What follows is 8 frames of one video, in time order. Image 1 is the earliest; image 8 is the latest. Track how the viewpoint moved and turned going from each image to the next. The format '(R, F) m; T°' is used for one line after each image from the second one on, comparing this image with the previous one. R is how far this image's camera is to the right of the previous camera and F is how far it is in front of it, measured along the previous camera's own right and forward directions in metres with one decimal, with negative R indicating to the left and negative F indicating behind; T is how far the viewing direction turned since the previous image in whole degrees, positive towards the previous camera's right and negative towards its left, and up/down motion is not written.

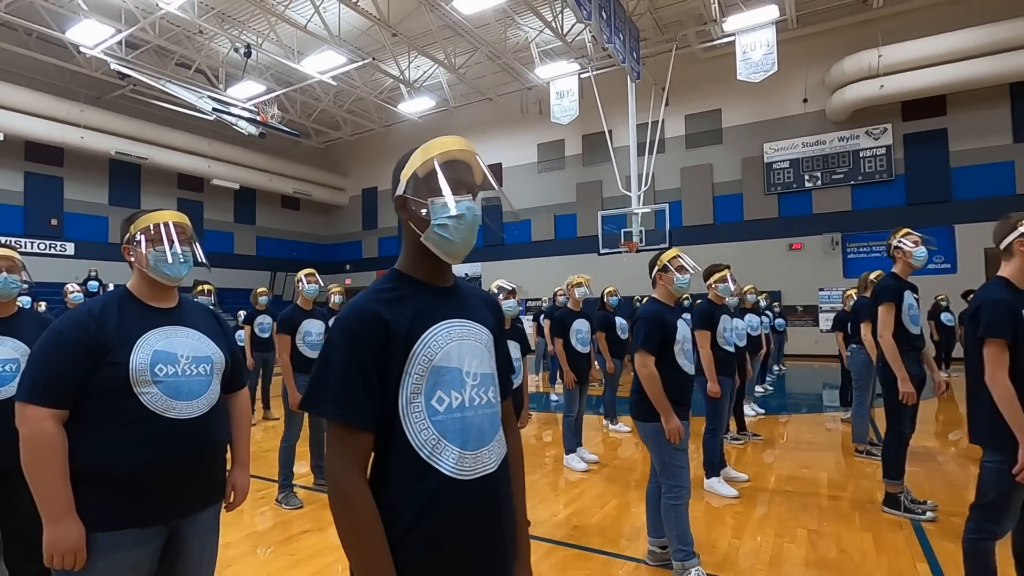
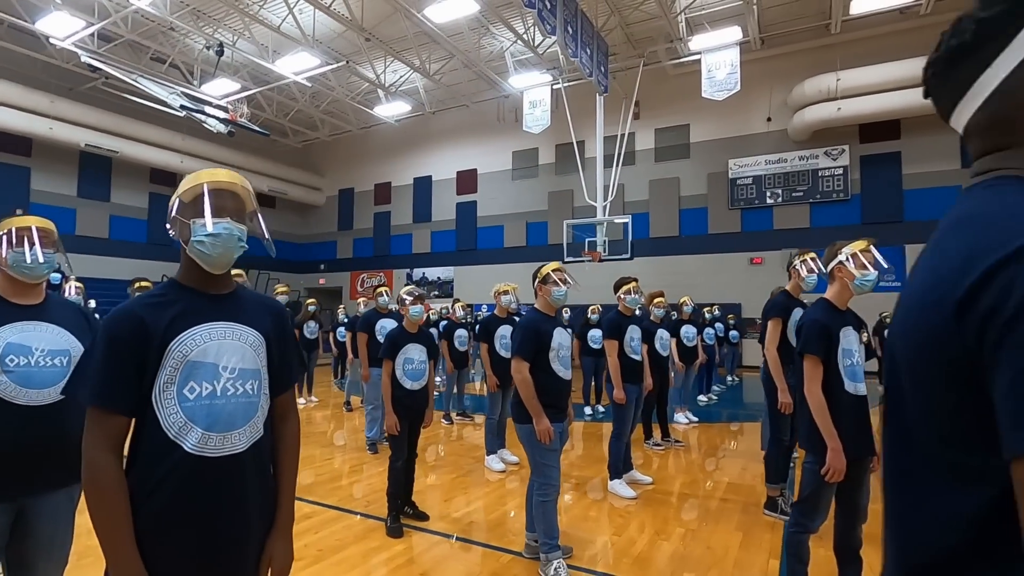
(+0.5, -0.2) m; +2°
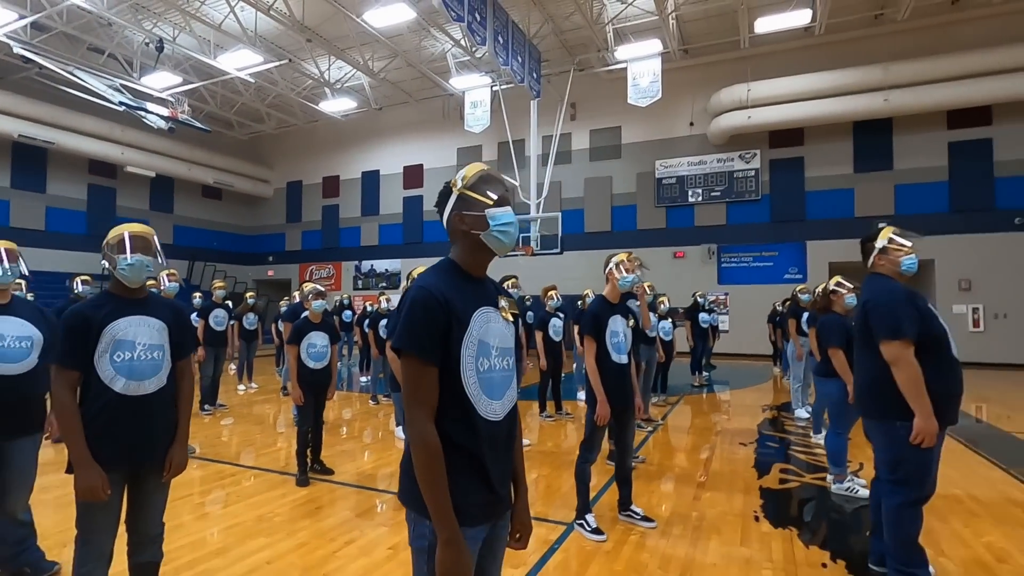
(+0.6, -0.8) m; +4°
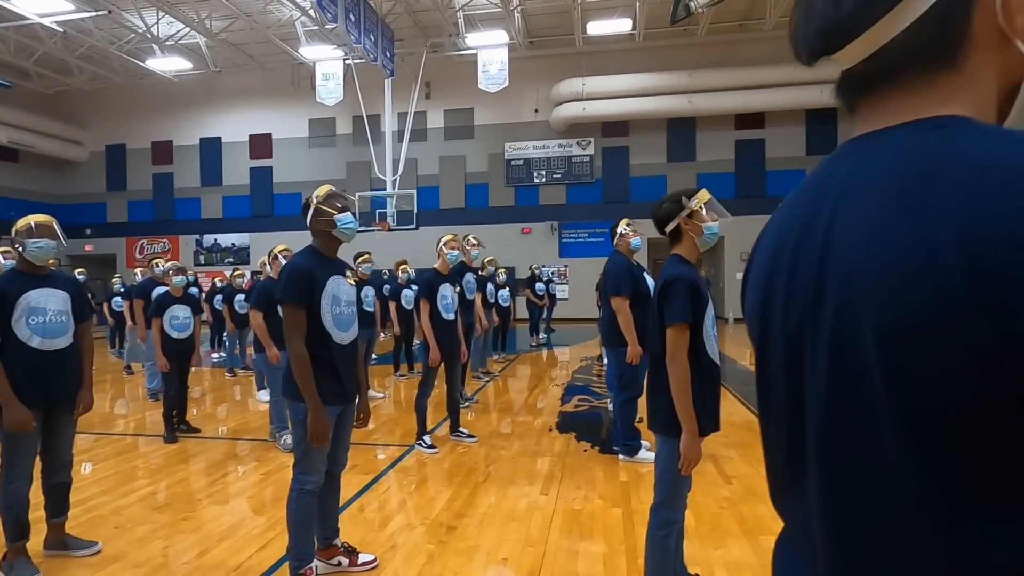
(+0.1, -0.9) m; +15°
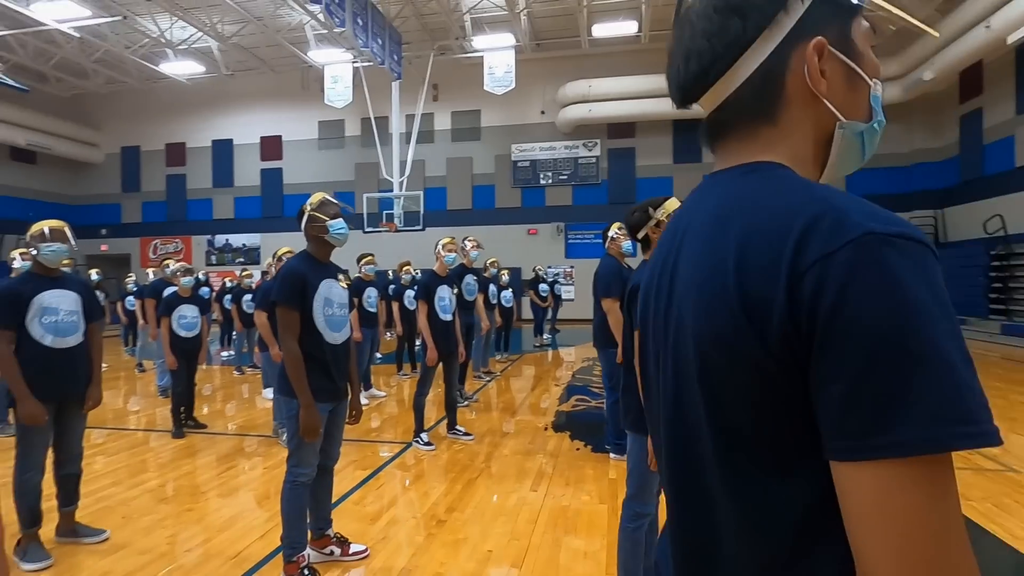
(+0.1, -0.1) m; -1°
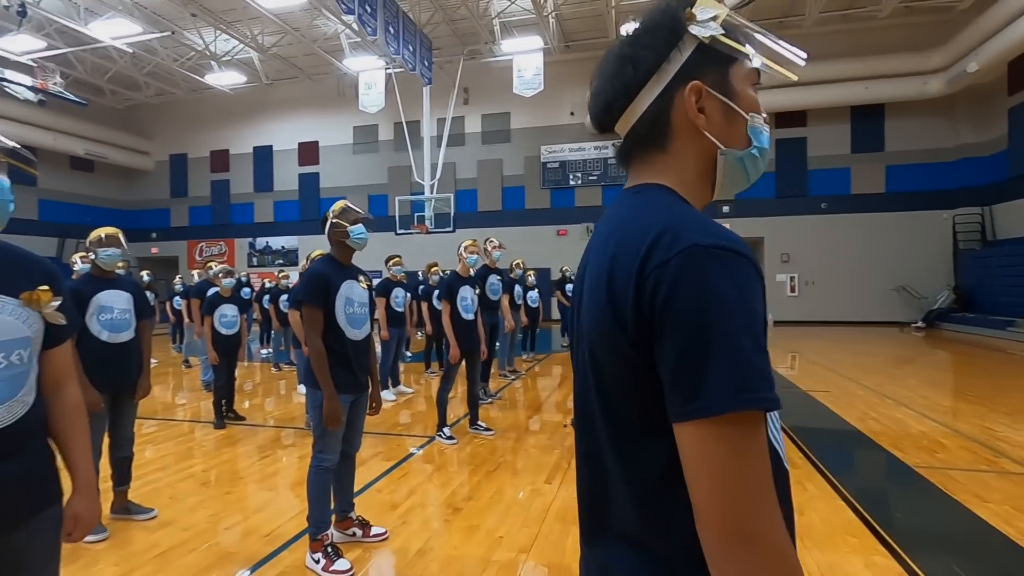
(+0.1, -0.1) m; -4°
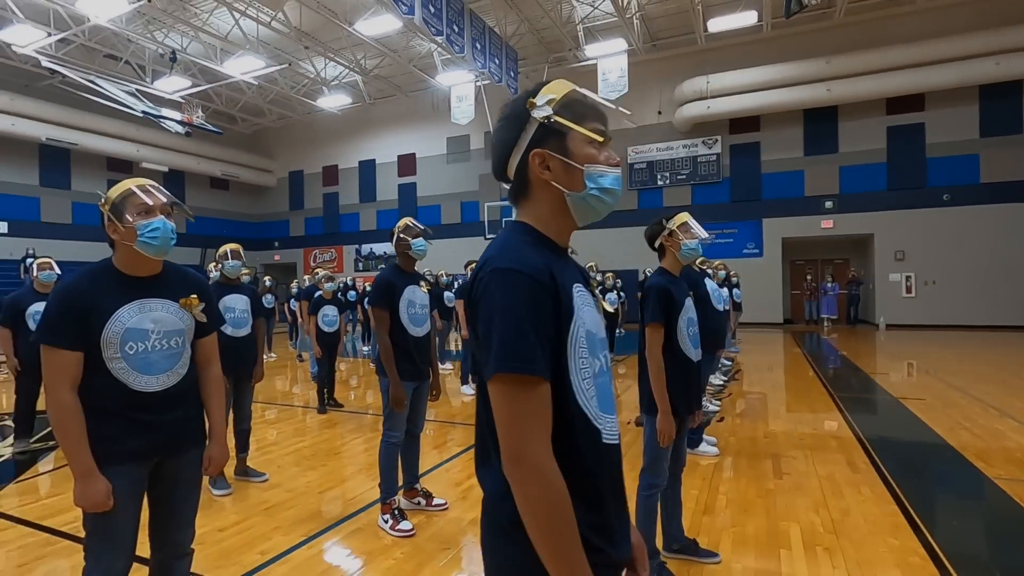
(+0.3, -0.3) m; -10°
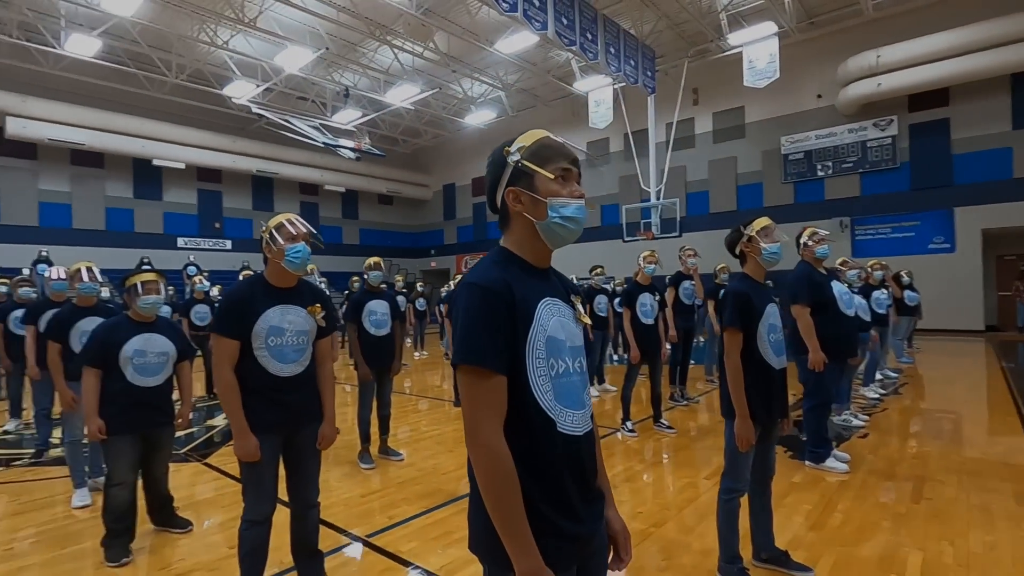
(+0.3, -0.2) m; -16°
